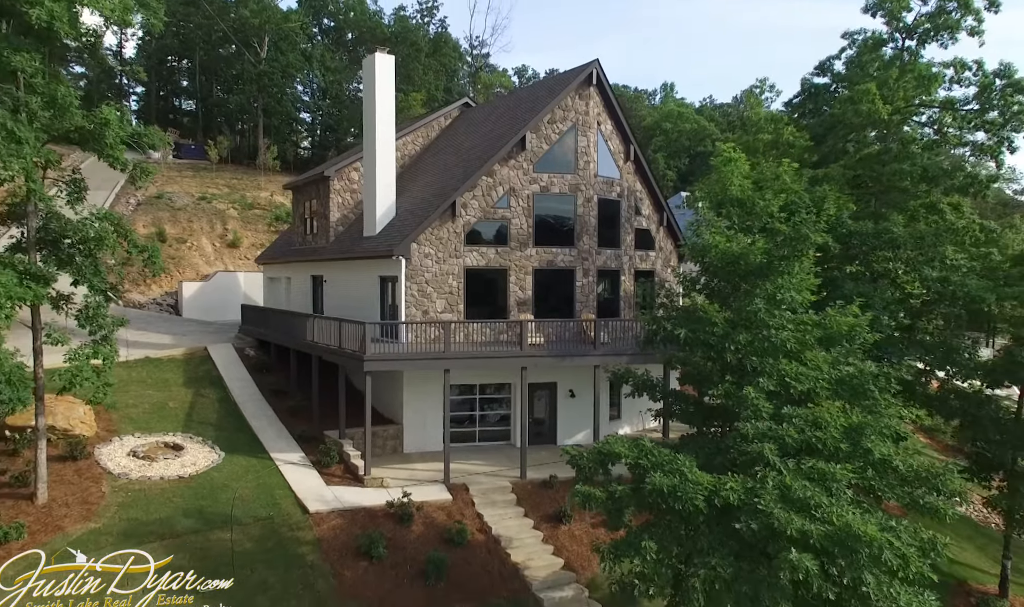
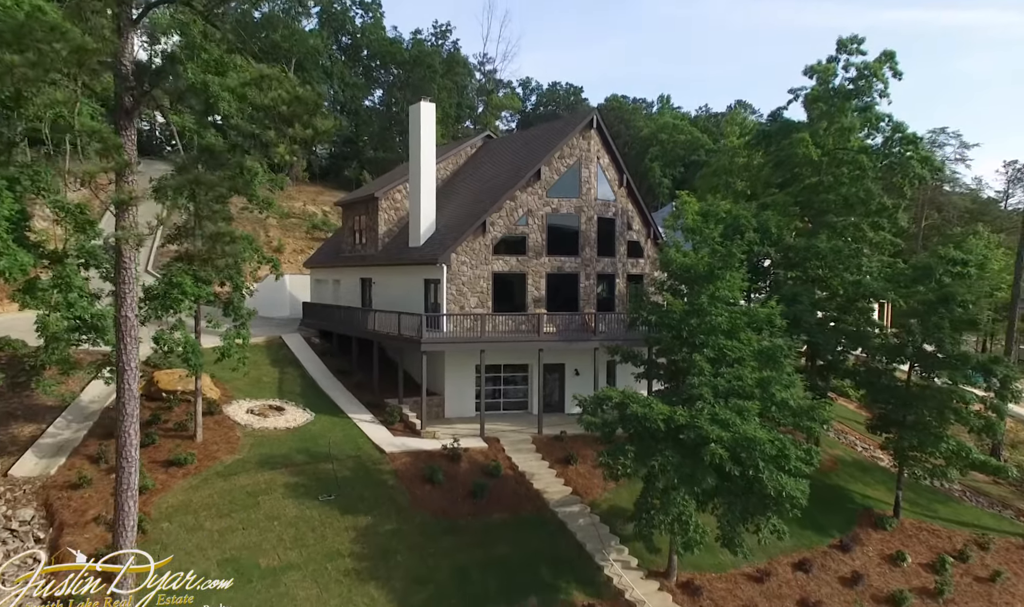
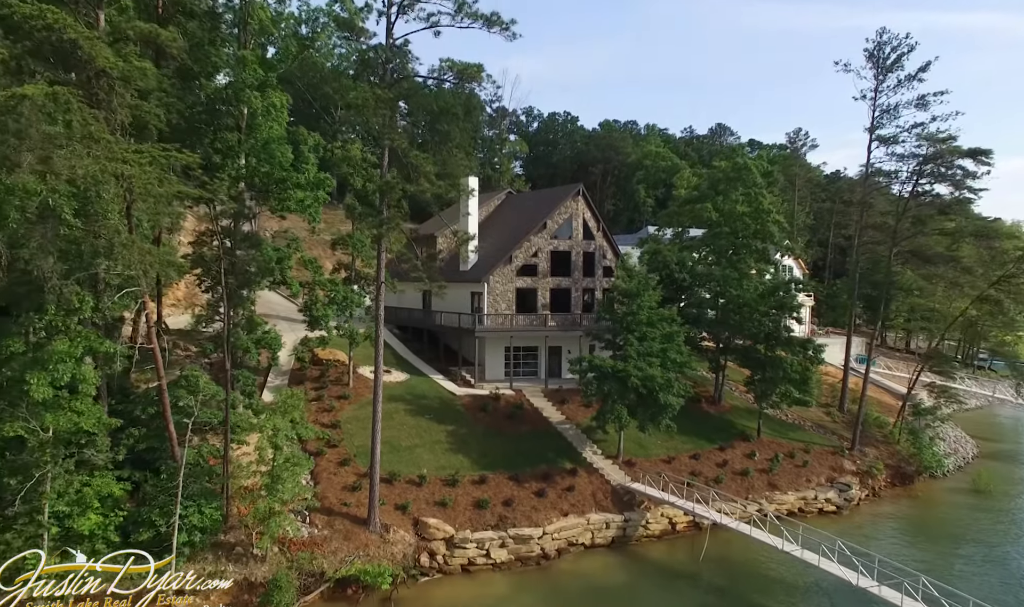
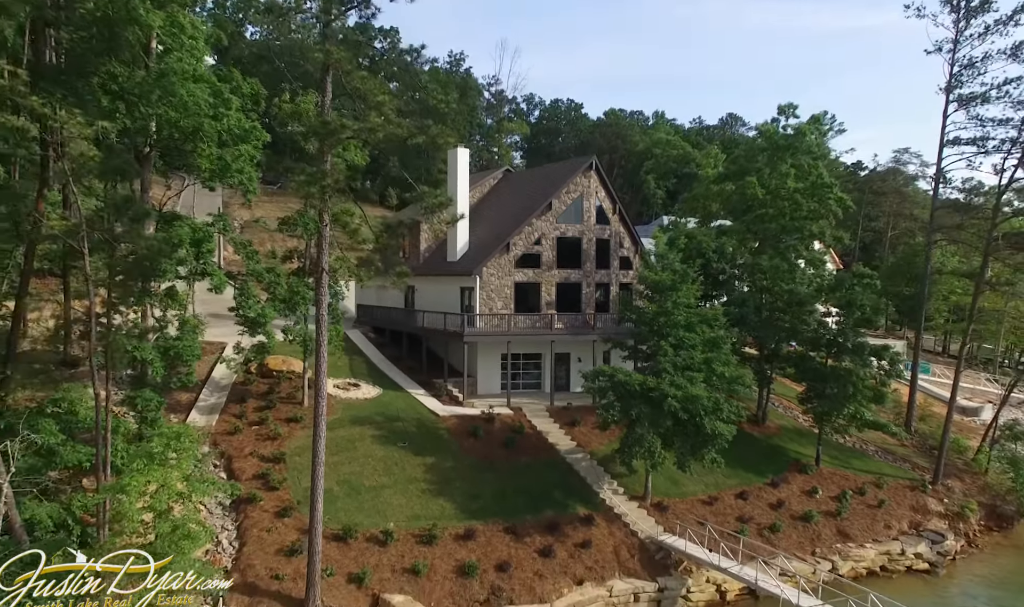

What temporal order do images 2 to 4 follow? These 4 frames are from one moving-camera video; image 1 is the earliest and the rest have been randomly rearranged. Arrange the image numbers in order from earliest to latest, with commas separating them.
2, 4, 3
